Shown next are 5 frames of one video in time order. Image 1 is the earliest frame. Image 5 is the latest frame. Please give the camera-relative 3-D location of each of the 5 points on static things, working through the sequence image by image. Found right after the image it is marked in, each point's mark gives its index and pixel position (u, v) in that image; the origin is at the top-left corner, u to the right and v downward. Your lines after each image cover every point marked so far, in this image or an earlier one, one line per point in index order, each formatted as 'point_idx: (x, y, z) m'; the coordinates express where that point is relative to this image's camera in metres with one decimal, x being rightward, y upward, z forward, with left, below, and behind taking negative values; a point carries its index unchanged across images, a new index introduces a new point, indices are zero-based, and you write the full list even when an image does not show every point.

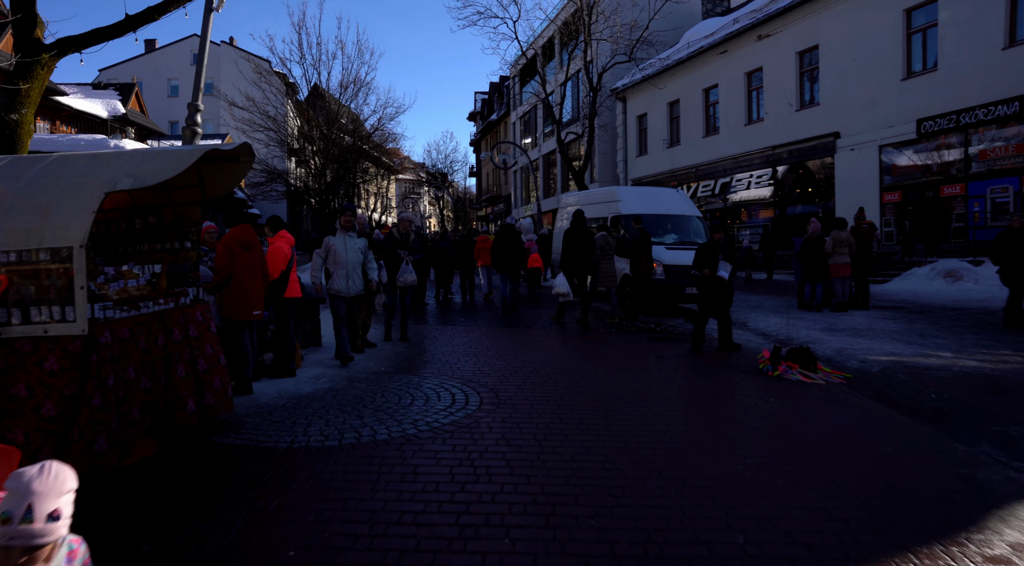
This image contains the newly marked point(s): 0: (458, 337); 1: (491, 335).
0: (-0.8, -0.8, +9.6) m
1: (-0.3, -0.8, +9.6) m
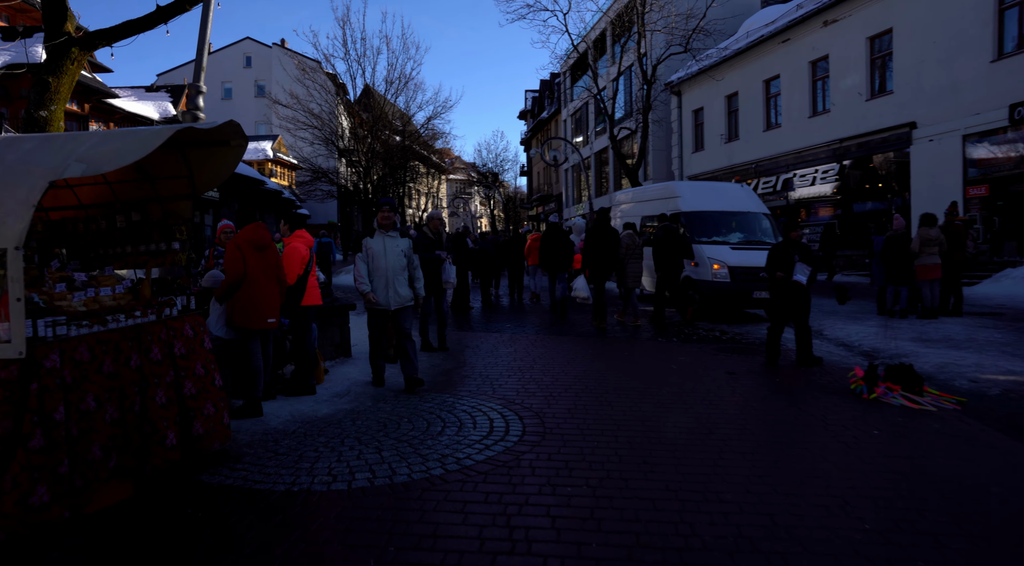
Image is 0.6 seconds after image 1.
0: (-0.1, -0.9, +8.8) m
1: (+0.4, -0.8, +8.8) m
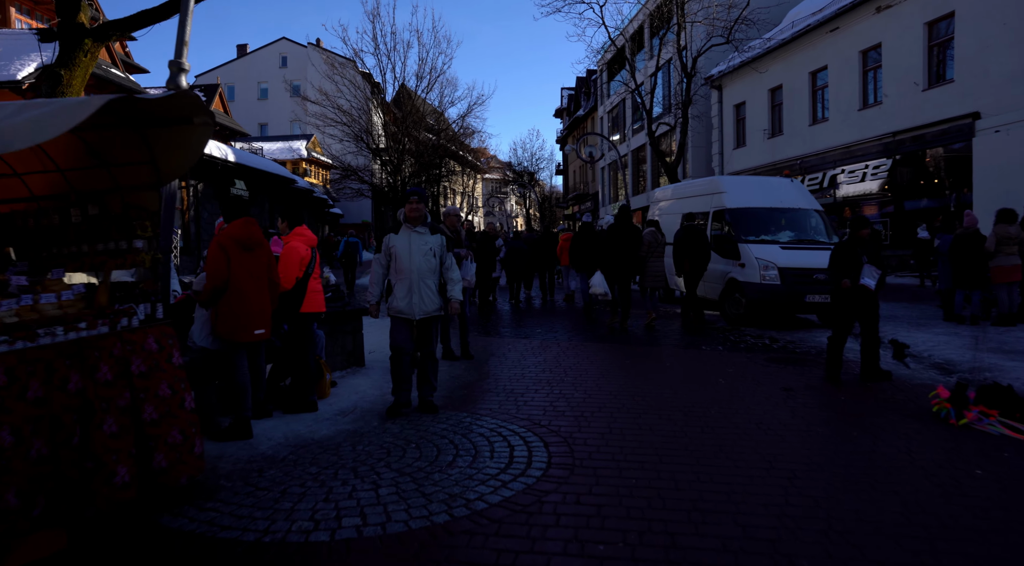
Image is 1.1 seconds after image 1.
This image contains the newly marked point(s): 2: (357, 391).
0: (+0.2, -0.9, +8.1) m
1: (+0.8, -0.9, +8.0) m
2: (-1.4, -1.0, +5.9) m
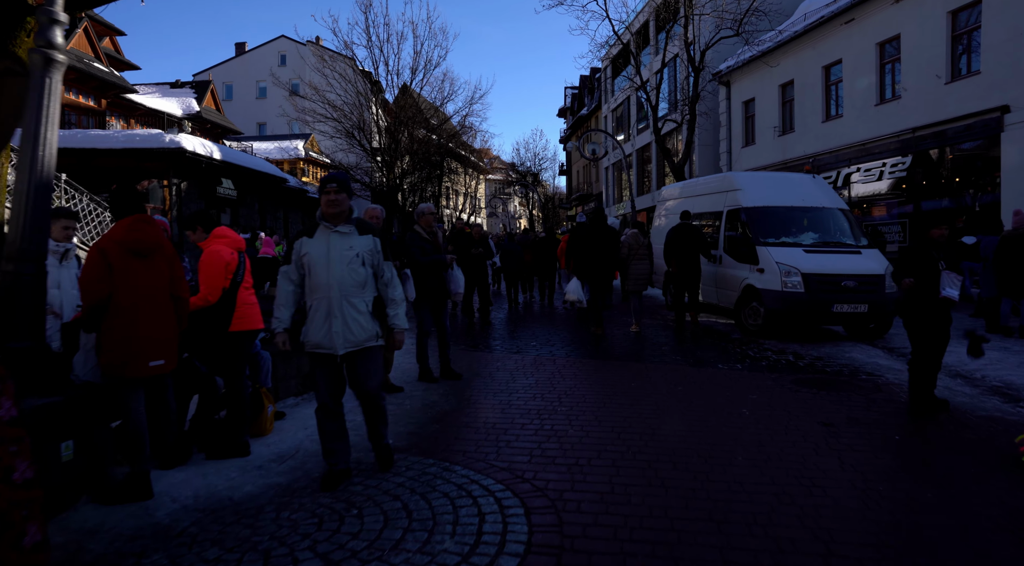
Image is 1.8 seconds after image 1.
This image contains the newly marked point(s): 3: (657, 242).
0: (+0.1, -1.0, +7.0) m
1: (+0.6, -1.0, +7.0) m
2: (-1.6, -1.1, +4.9) m
3: (+3.3, +1.0, +14.8) m
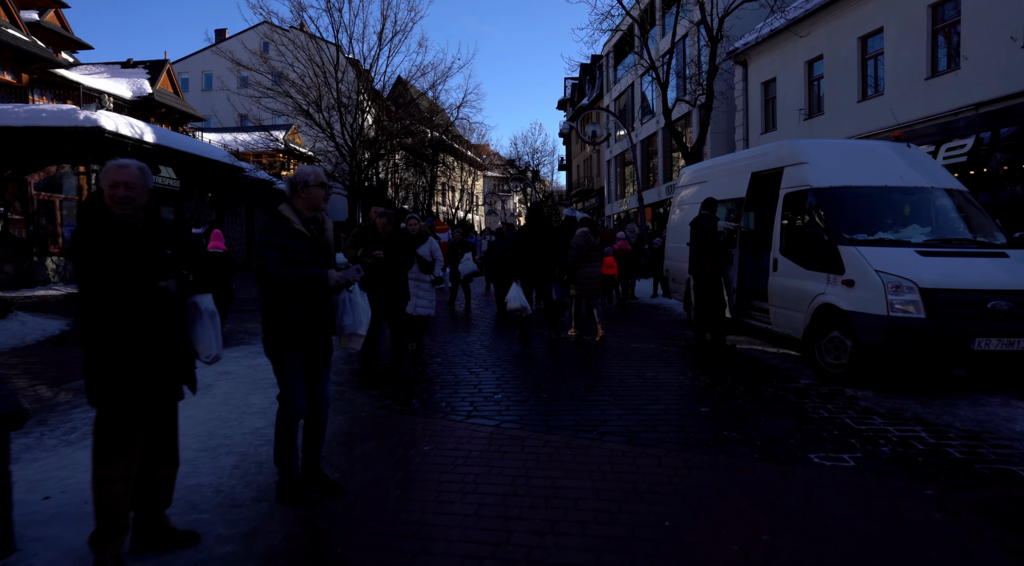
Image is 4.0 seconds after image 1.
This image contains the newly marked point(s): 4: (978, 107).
0: (-0.3, -1.2, +3.8) m
1: (+0.2, -1.2, +3.8) m
2: (-2.0, -1.3, +1.7) m
3: (+2.9, +0.8, +11.6) m
4: (+12.3, +4.6, +16.9) m
